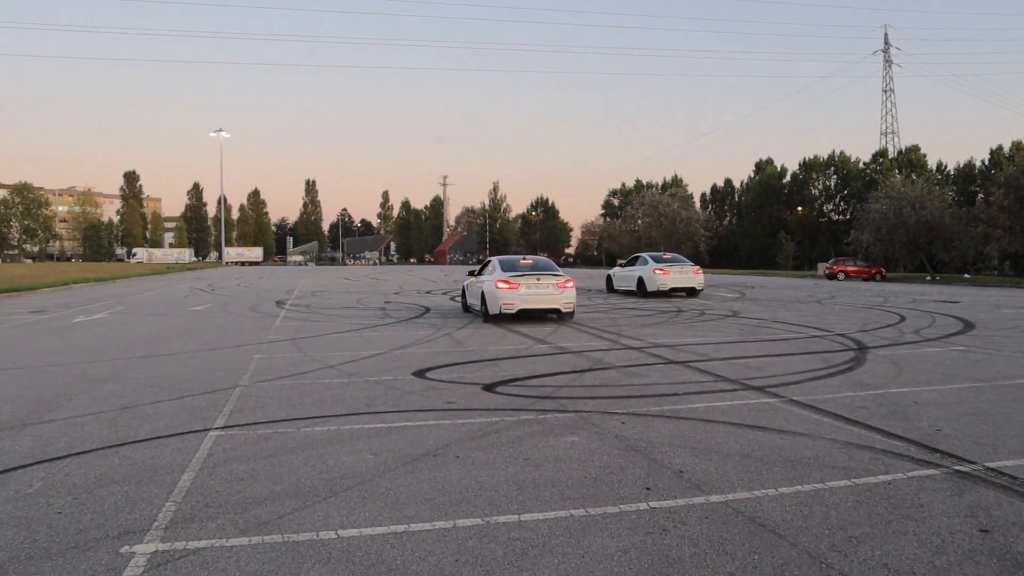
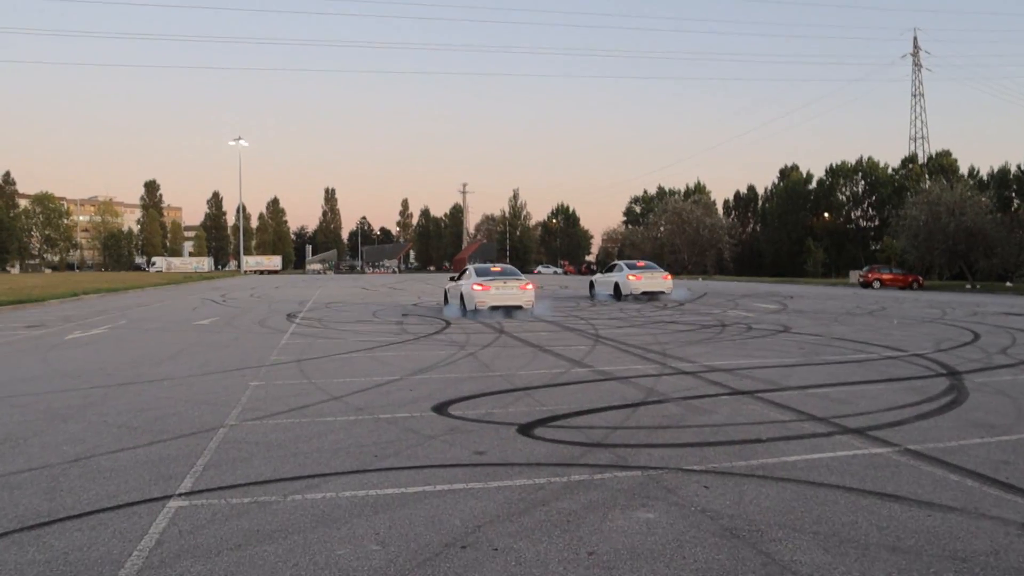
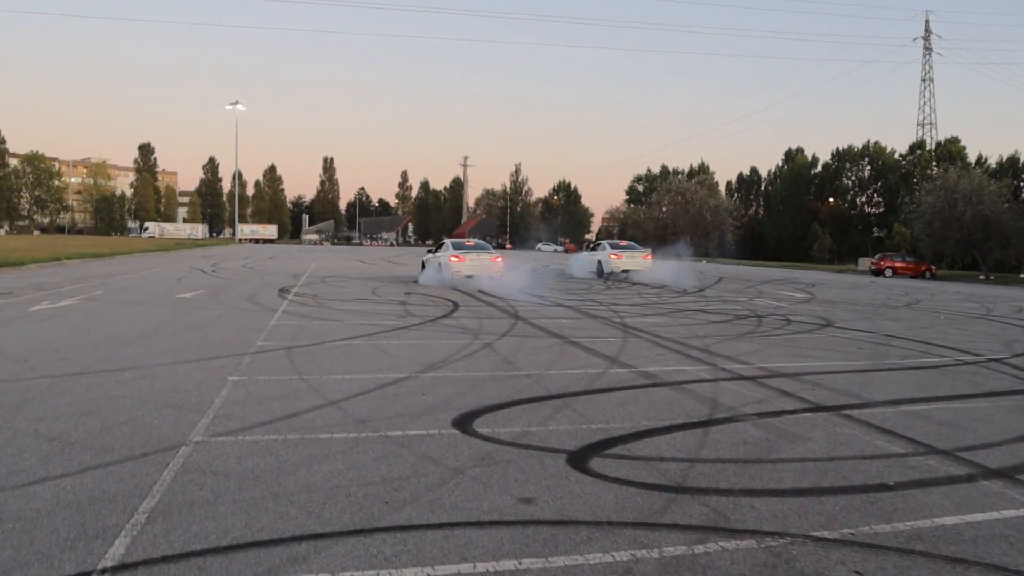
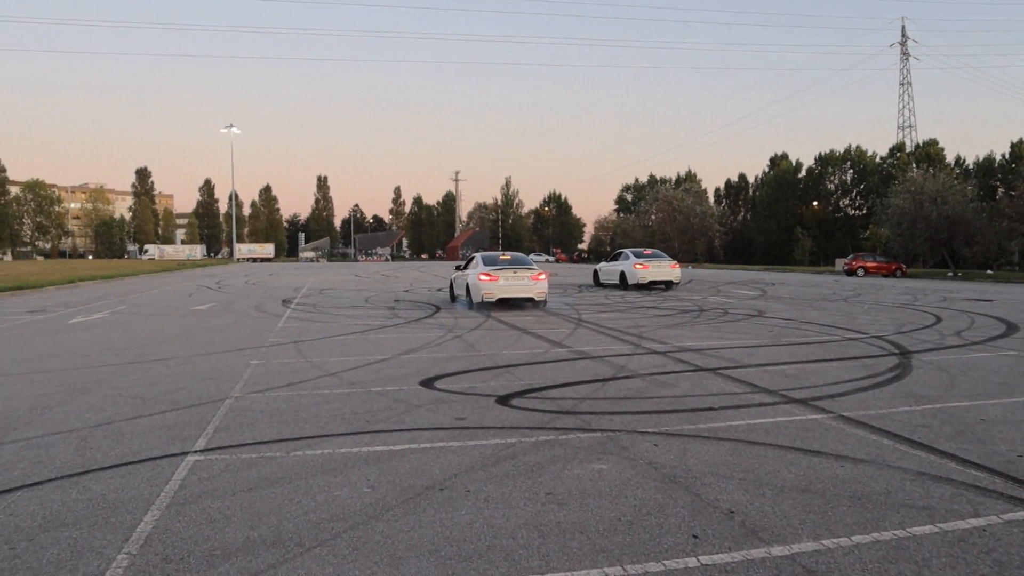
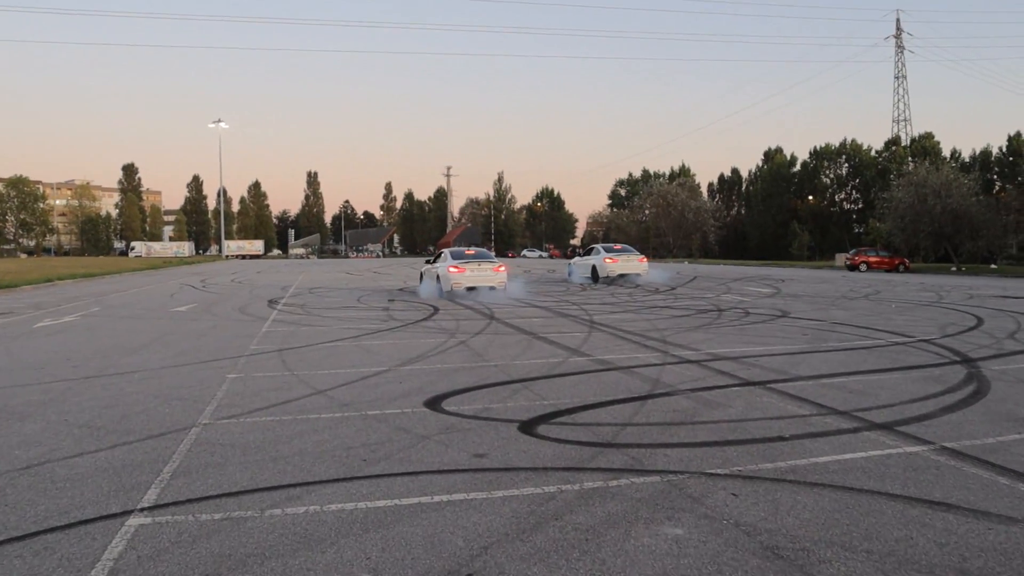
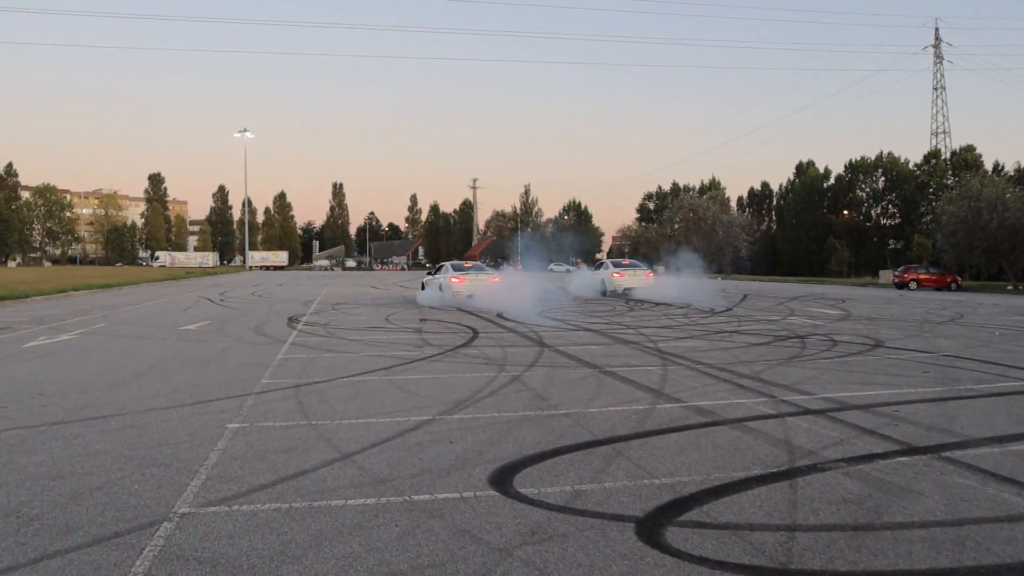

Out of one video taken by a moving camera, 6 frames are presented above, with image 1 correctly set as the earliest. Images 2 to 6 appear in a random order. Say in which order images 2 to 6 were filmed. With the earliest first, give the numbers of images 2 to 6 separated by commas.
4, 2, 5, 3, 6
